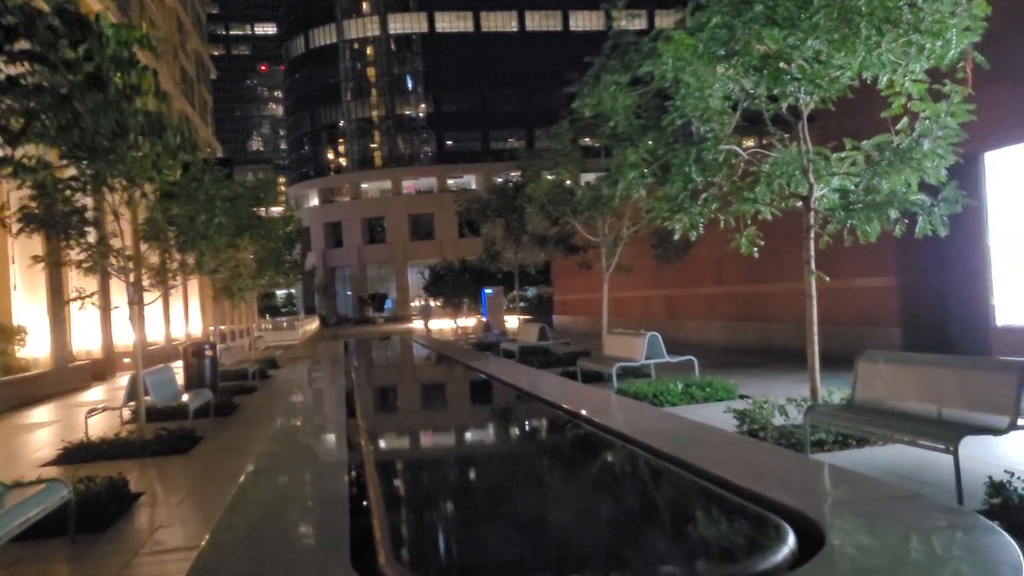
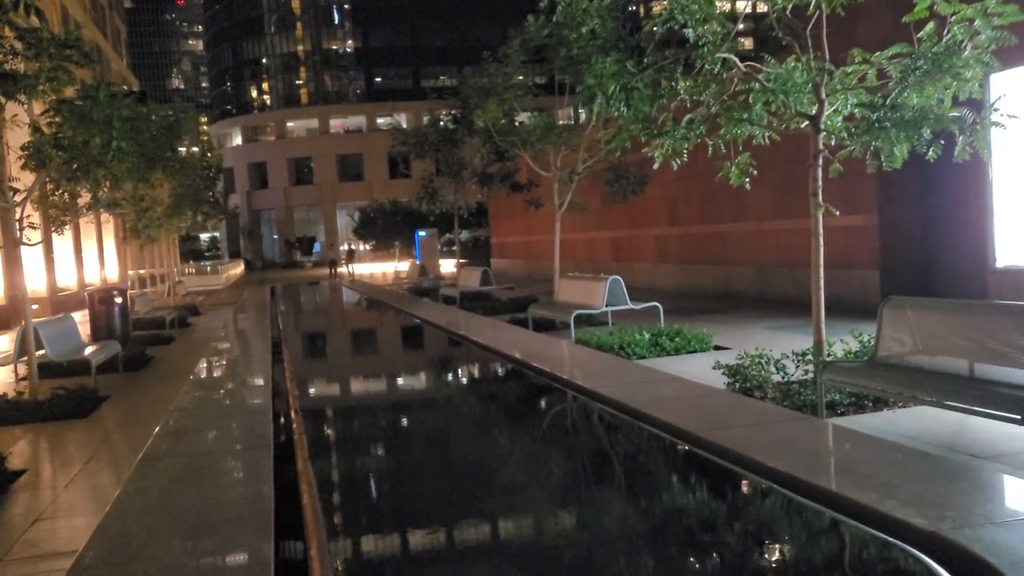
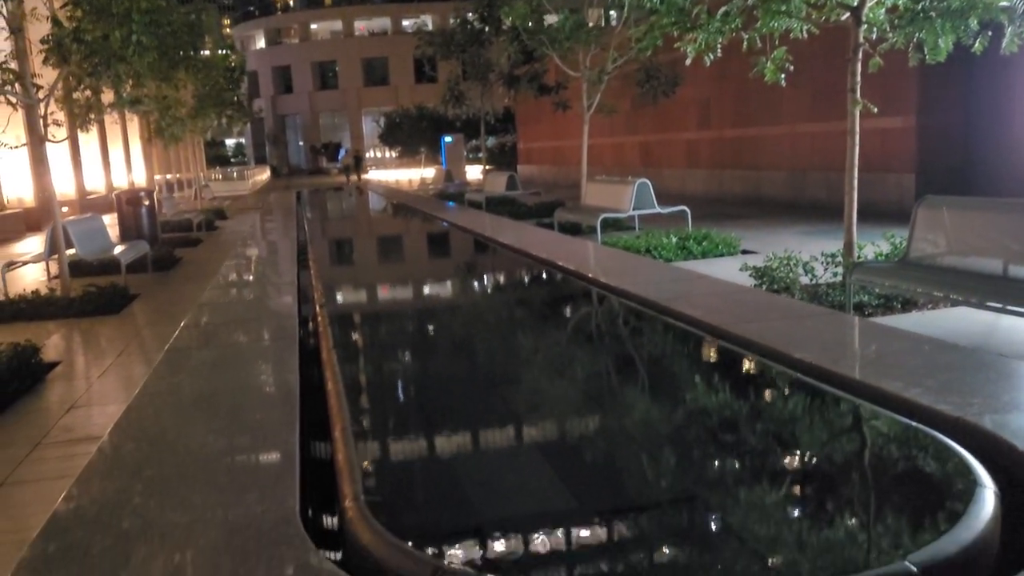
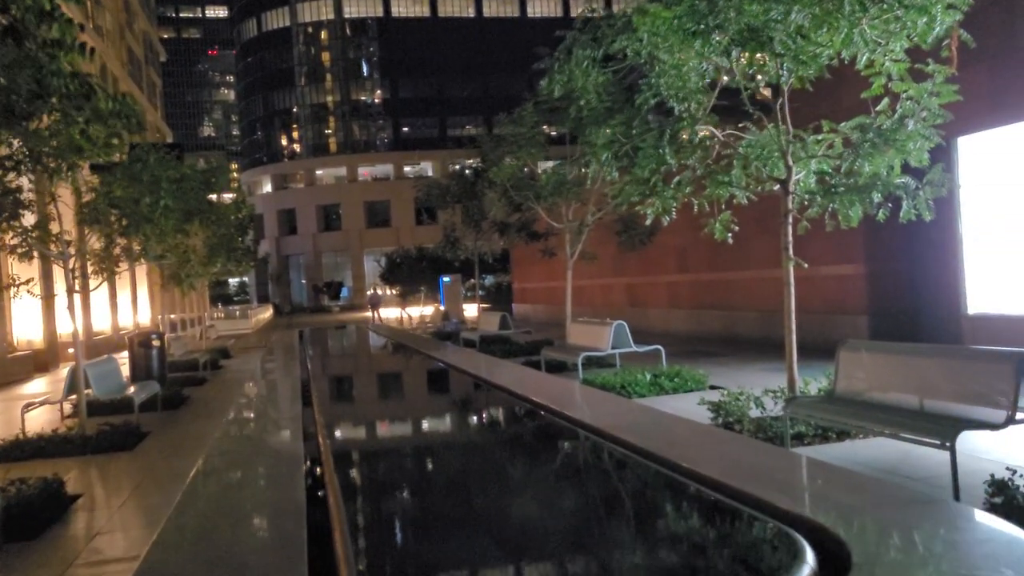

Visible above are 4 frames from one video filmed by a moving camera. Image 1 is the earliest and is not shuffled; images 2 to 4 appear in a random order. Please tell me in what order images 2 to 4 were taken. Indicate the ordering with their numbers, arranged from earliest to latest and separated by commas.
4, 2, 3
